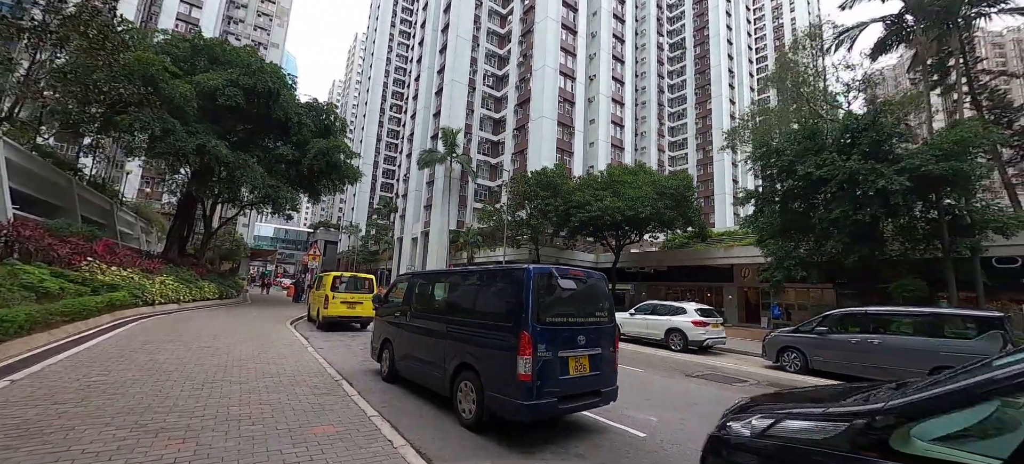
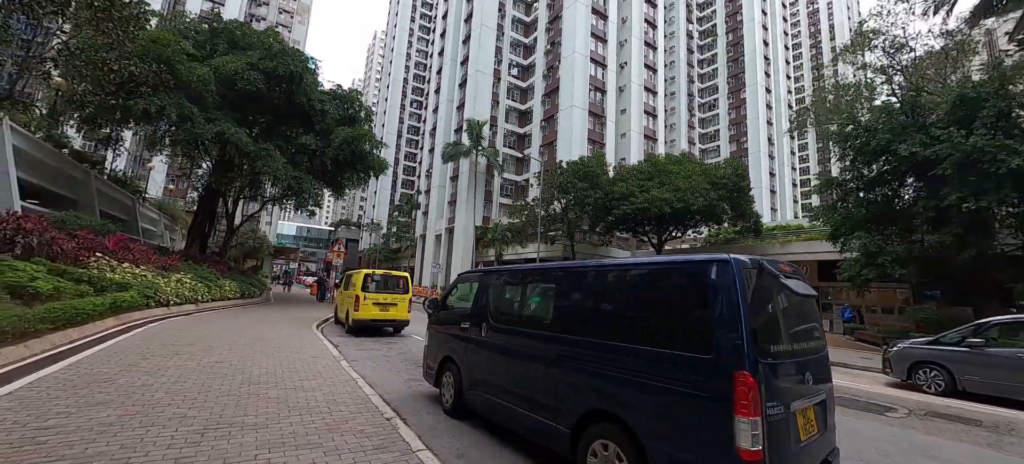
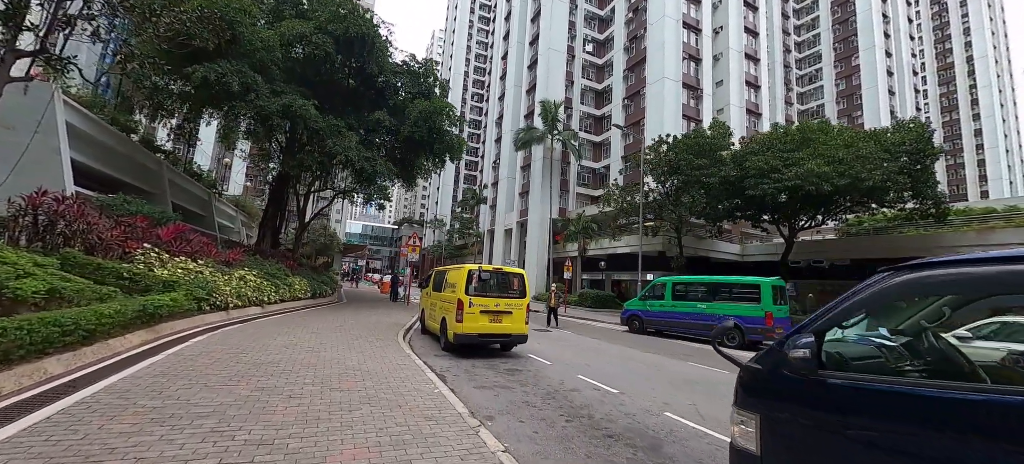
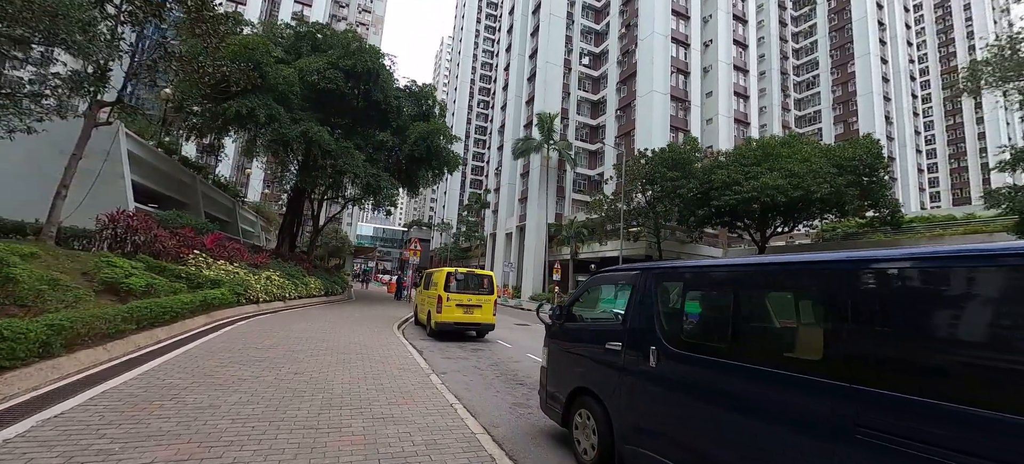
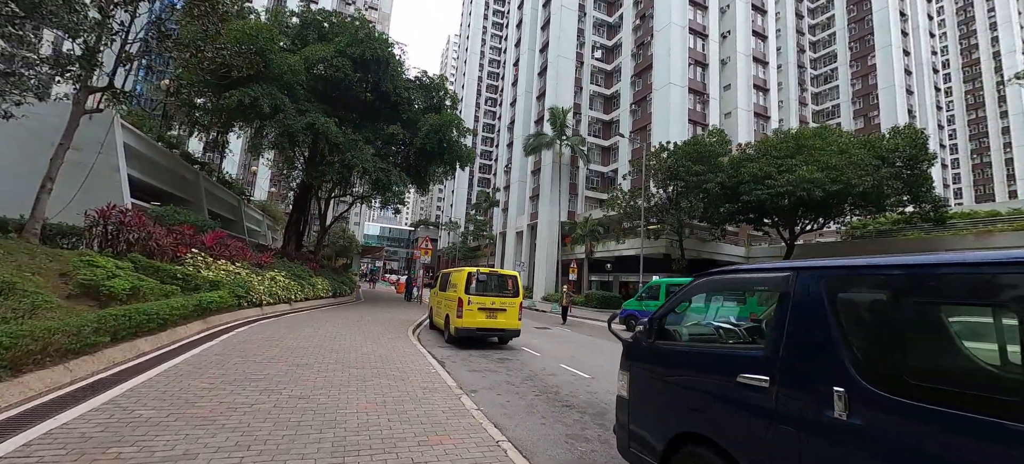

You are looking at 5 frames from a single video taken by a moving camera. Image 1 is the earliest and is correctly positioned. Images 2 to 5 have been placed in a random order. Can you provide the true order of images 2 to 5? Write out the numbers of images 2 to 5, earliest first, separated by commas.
2, 4, 5, 3
